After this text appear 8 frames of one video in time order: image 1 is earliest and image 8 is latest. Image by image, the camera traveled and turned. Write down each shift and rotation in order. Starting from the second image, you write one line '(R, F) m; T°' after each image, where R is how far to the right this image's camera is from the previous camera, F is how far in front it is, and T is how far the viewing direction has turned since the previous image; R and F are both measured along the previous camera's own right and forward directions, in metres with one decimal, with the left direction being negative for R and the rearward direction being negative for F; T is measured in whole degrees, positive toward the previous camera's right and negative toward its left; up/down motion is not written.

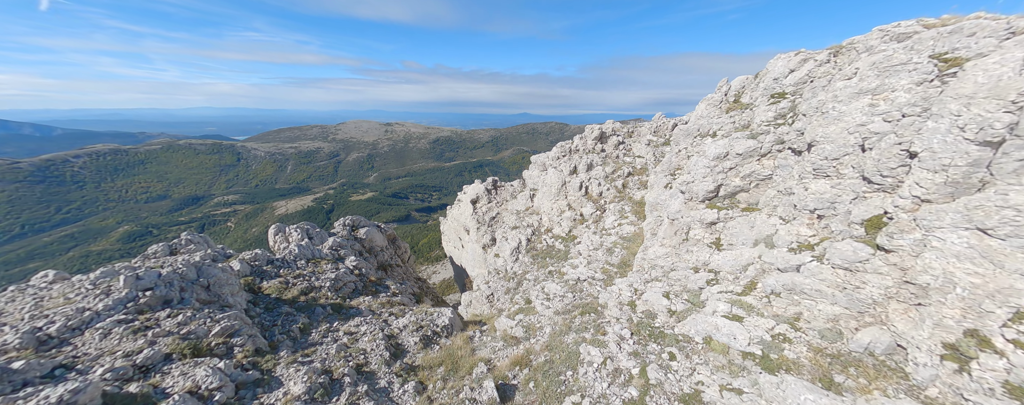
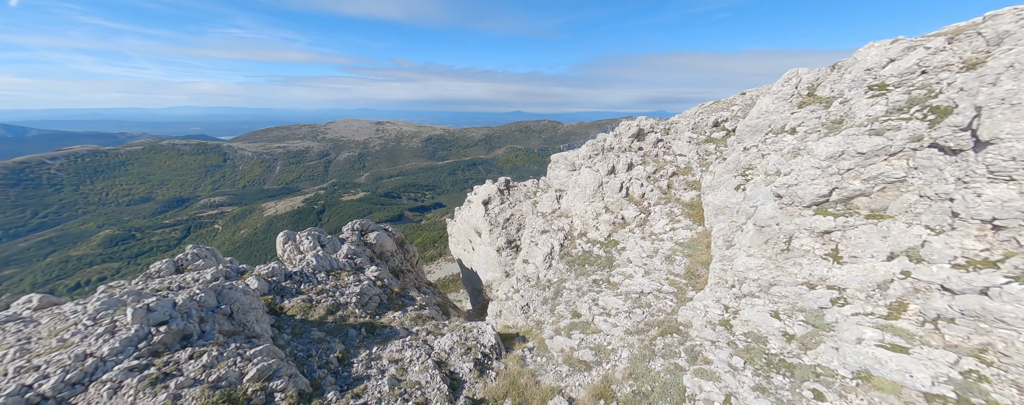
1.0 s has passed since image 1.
(-3.8, +2.5) m; +2°
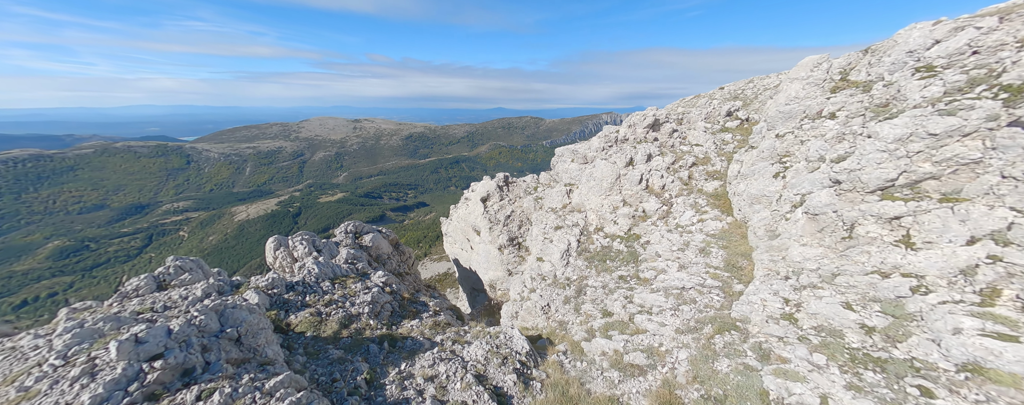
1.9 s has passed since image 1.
(-2.9, +1.6) m; +4°
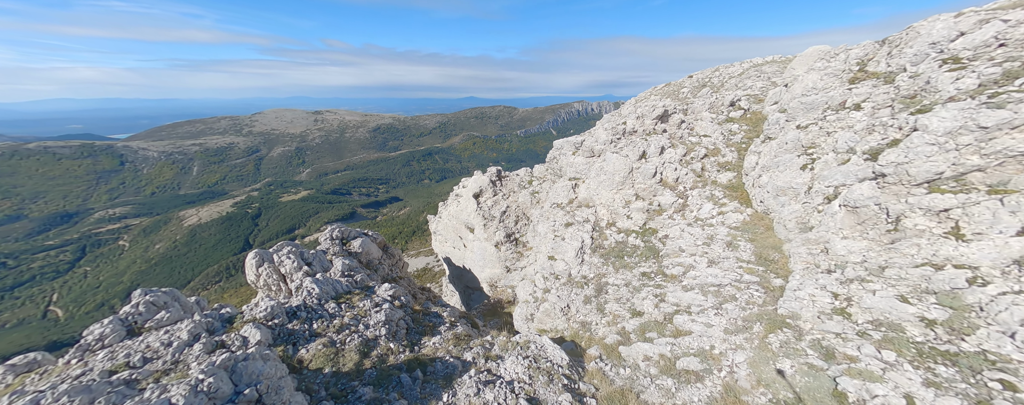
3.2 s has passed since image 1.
(-3.4, +1.4) m; +6°
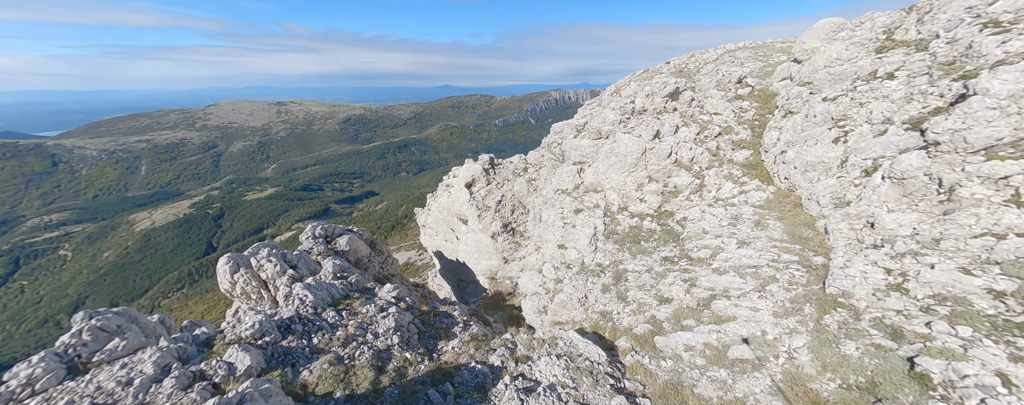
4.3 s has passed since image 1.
(-2.5, +1.9) m; +4°
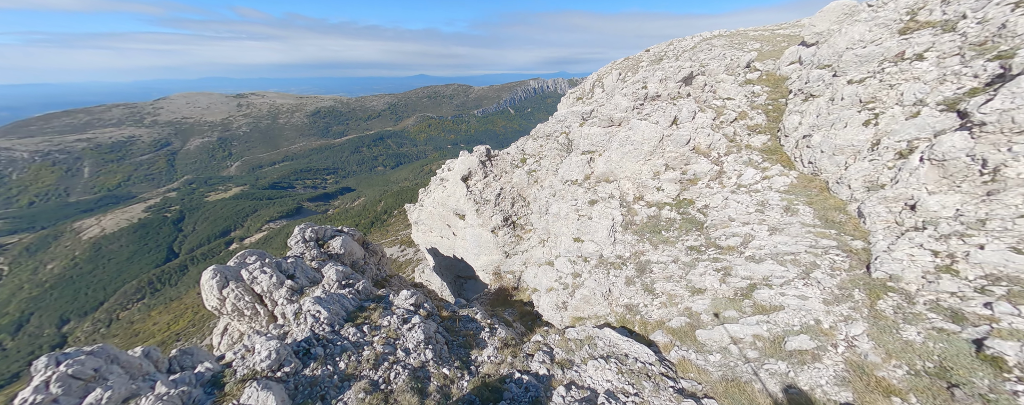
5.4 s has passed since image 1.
(-2.9, +1.4) m; +4°
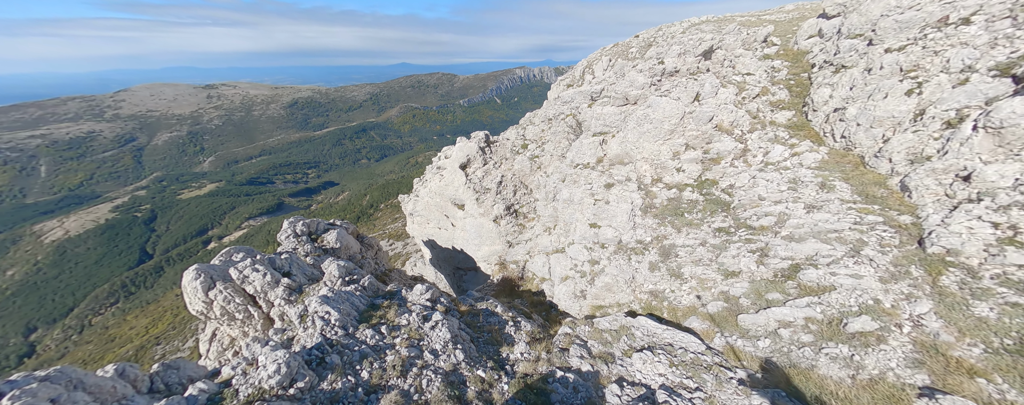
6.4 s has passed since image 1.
(-2.1, +1.7) m; +3°
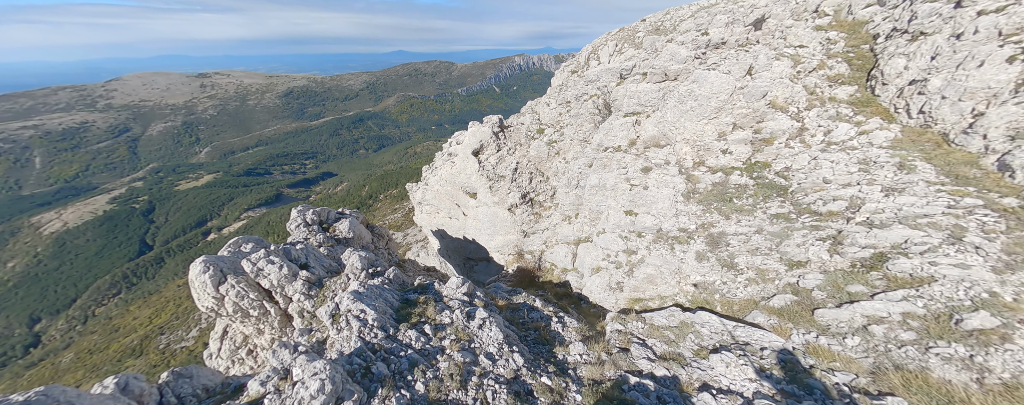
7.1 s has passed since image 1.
(-2.2, +2.0) m; 0°
